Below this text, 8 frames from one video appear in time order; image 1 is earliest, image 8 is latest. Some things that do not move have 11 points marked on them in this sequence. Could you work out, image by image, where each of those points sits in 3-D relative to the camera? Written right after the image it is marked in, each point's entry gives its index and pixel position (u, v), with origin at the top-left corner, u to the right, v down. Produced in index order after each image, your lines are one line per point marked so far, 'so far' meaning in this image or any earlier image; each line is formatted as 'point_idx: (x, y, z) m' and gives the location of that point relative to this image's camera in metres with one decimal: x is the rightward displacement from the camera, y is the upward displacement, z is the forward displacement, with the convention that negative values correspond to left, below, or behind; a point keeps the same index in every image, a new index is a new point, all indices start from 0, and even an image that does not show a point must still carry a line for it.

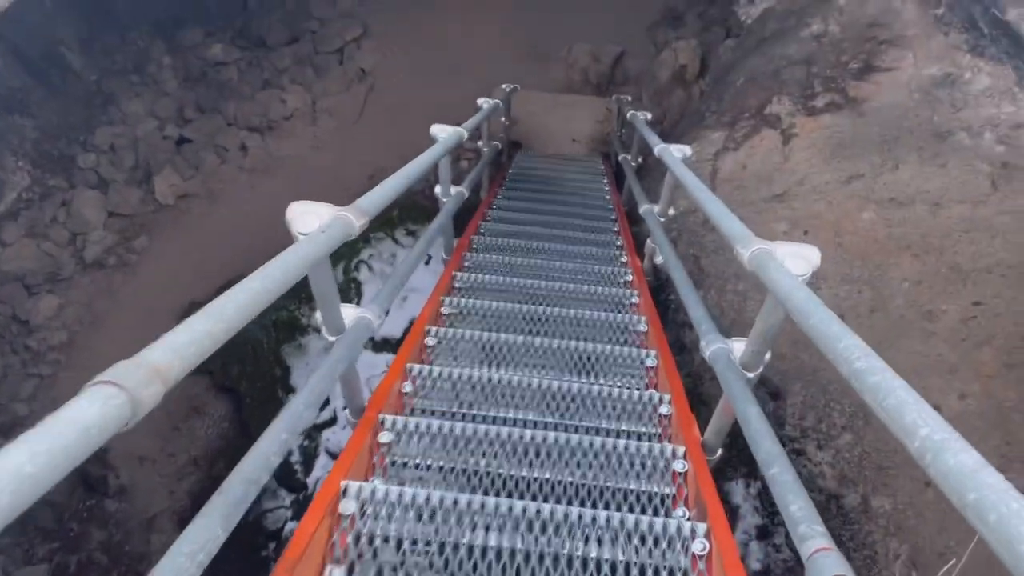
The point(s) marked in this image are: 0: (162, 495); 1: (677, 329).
0: (-2.2, -1.3, +5.3) m
1: (+0.9, -0.2, +4.4) m
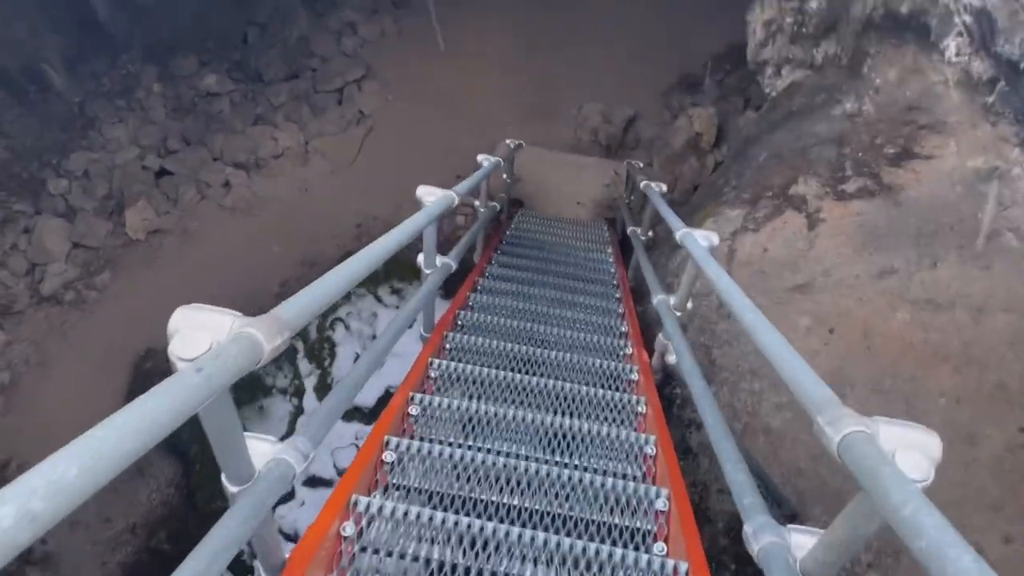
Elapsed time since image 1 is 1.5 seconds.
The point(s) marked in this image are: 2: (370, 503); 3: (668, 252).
0: (-2.4, -1.6, +4.8) m
1: (+0.8, -0.7, +3.9) m
2: (-0.3, -0.5, +1.9) m
3: (+0.9, +0.2, +5.0) m
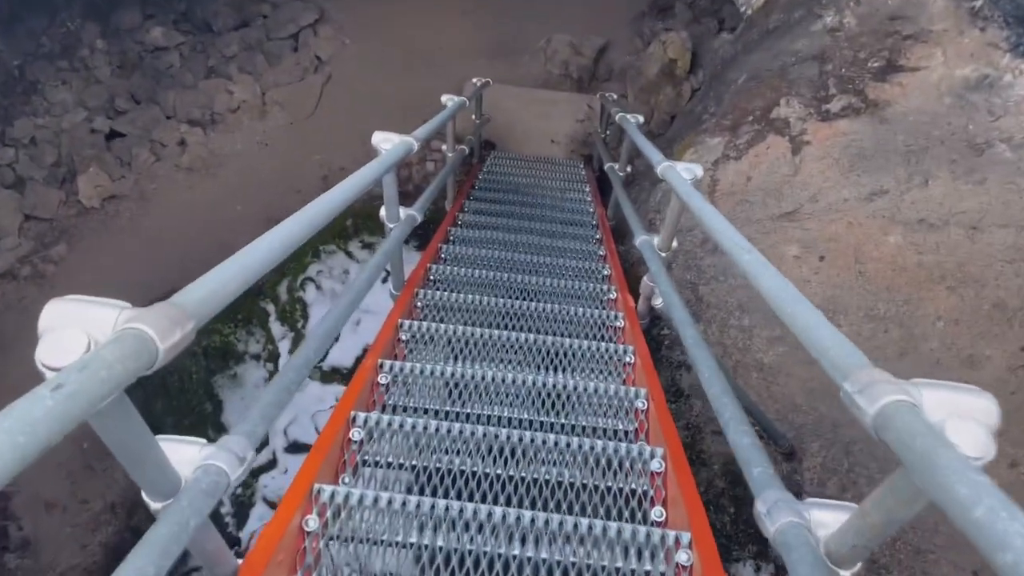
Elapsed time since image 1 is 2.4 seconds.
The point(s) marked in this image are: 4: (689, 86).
0: (-2.4, -1.4, +4.6) m
1: (+0.7, -0.4, +3.8) m
2: (-0.4, -0.4, +1.7) m
3: (+0.8, +0.6, +4.8) m
4: (+1.3, +1.5, +6.1) m
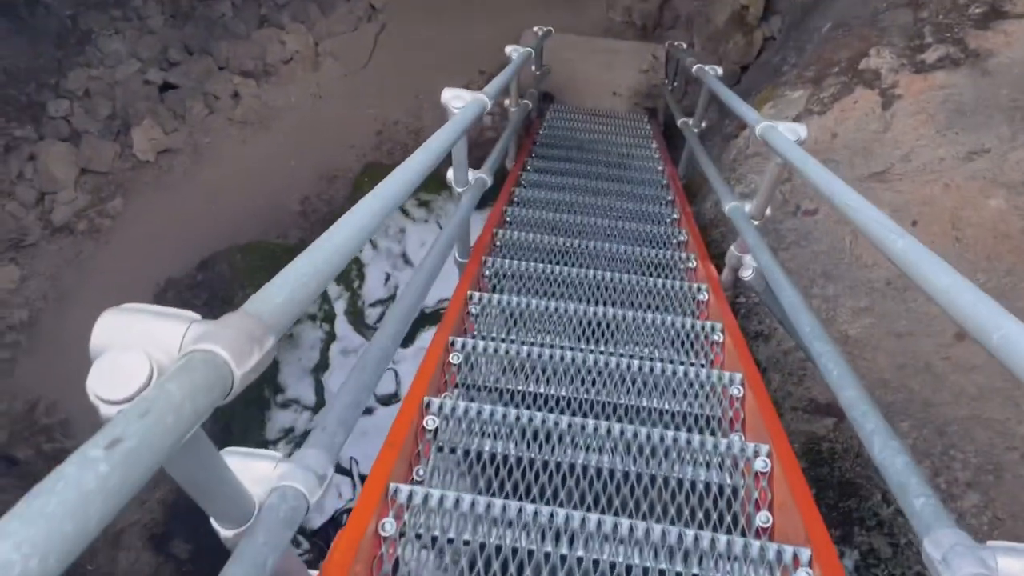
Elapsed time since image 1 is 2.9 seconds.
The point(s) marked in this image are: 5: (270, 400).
0: (-2.1, -1.2, +4.6) m
1: (+1.0, -0.2, +3.6) m
2: (-0.2, -0.4, +1.6) m
3: (+1.1, +0.8, +4.5) m
4: (+1.7, +1.7, +5.8) m
5: (-1.3, -0.6, +4.5) m
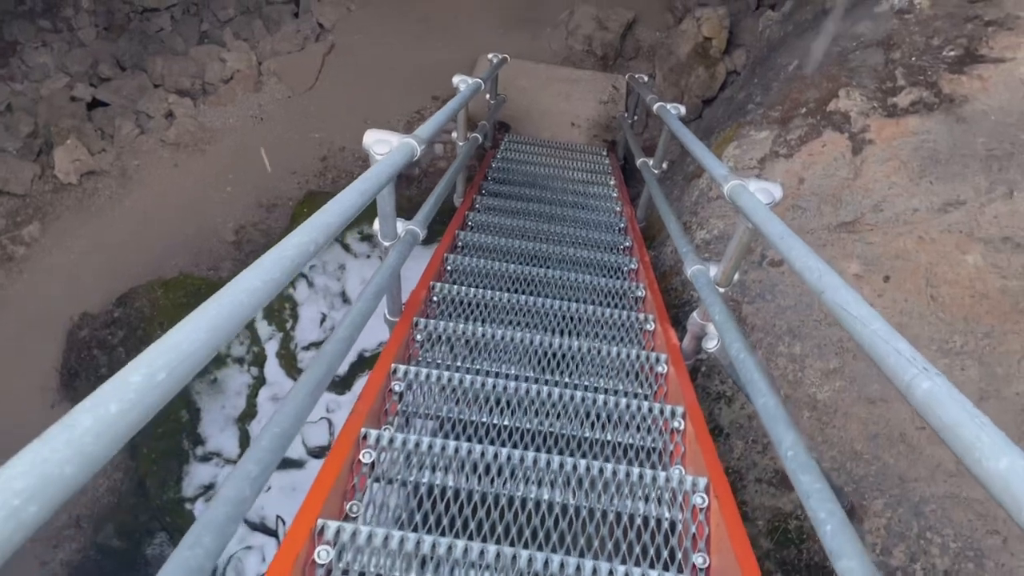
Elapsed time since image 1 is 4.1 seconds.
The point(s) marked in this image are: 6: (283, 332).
0: (-2.4, -1.4, +4.2) m
1: (+0.8, -0.4, +3.3) m
2: (-0.3, -0.5, +1.2) m
3: (+0.9, +0.5, +4.3) m
4: (+1.4, +1.5, +5.6) m
5: (-1.6, -0.8, +4.1) m
6: (-1.2, -0.2, +4.3) m
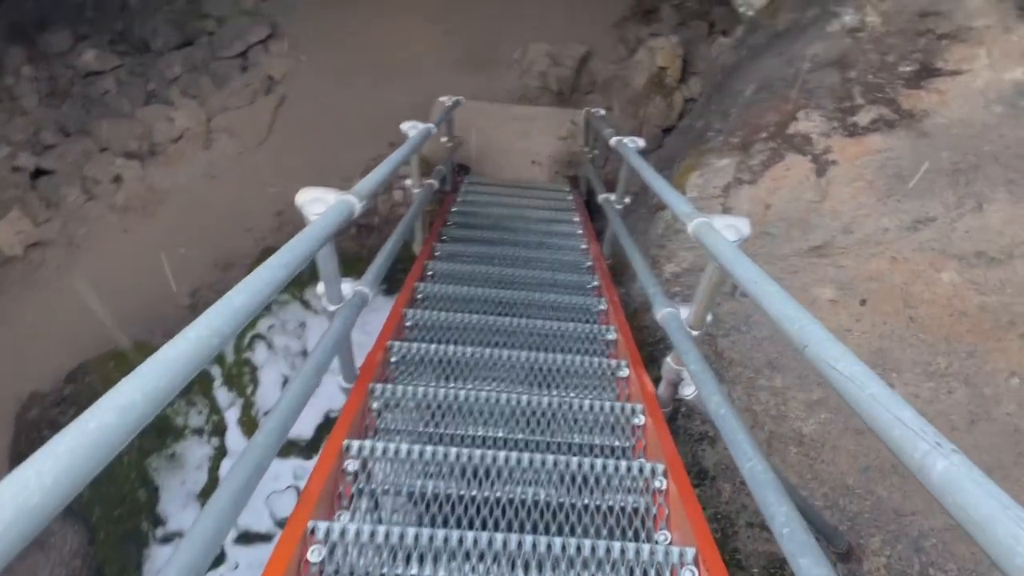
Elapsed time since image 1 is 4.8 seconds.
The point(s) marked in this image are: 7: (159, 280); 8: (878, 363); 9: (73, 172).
0: (-2.4, -1.8, +3.9) m
1: (+0.7, -0.6, +3.1) m
2: (-0.4, -0.6, +1.0) m
3: (+0.7, +0.3, +4.2) m
4: (+1.1, +1.3, +5.5) m
5: (-1.7, -1.1, +3.9) m
6: (-1.3, -0.5, +4.1) m
7: (-2.2, +0.1, +5.3) m
8: (+1.3, -0.3, +3.0) m
9: (-2.9, +0.8, +5.5) m
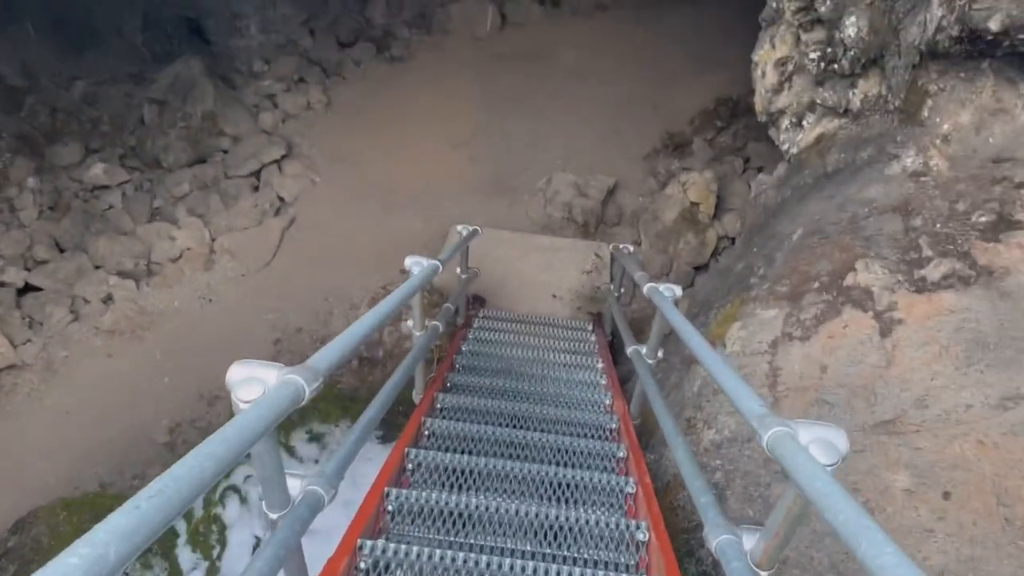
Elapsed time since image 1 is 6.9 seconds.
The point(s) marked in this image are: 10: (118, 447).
0: (-2.5, -2.3, +3.2) m
1: (+0.7, -1.1, +2.5) m
2: (-0.4, -0.9, +0.5) m
3: (+0.7, -0.4, +3.7) m
4: (+1.2, +0.3, +5.1) m
5: (-1.7, -1.7, +3.3) m
6: (-1.3, -1.2, +3.6) m
7: (-2.1, -0.7, +4.8) m
8: (+1.3, -0.8, +2.5) m
9: (-2.8, 0.0, +5.2) m
10: (-2.2, -0.9, +4.7) m
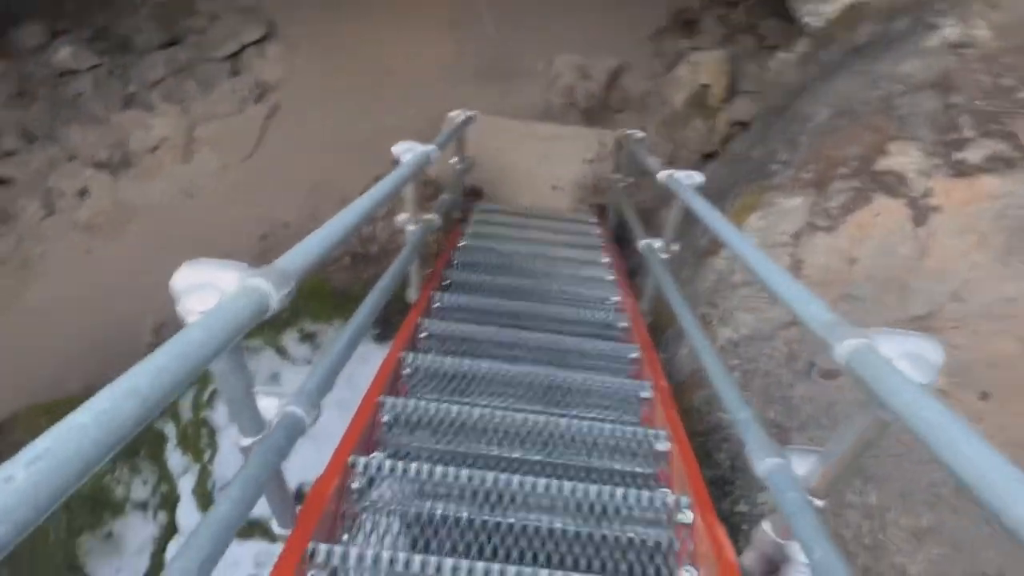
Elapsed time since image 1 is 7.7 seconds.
0: (-2.4, -1.9, +3.2) m
1: (+0.7, -0.8, +2.4) m
2: (-0.4, -0.8, +0.3) m
3: (+0.7, +0.1, +3.5) m
4: (+1.2, +1.0, +4.8) m
5: (-1.7, -1.3, +3.2) m
6: (-1.3, -0.7, +3.4) m
7: (-2.1, -0.1, +4.6) m
8: (+1.4, -0.5, +2.3) m
9: (-2.8, +0.6, +4.9) m
10: (-2.2, -0.3, +4.5) m
